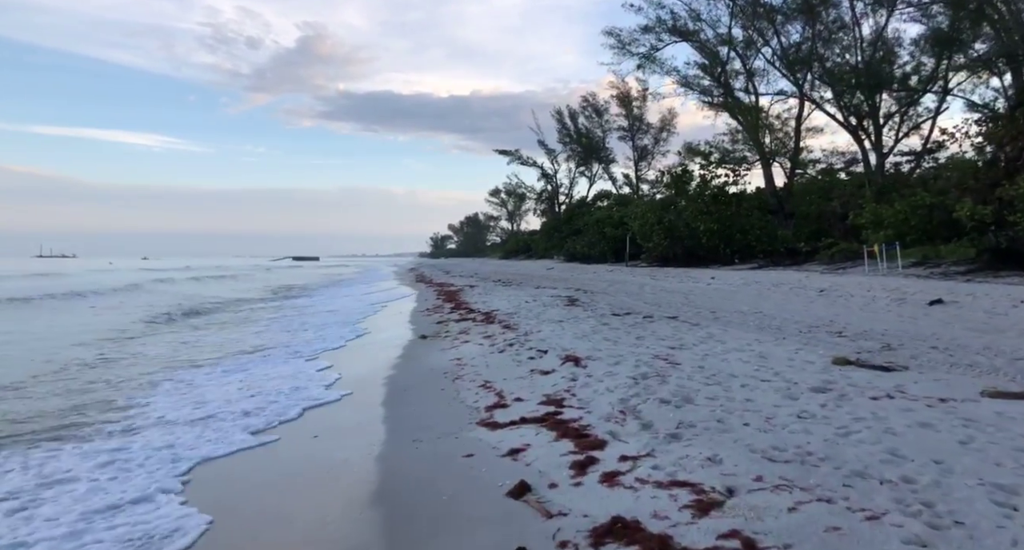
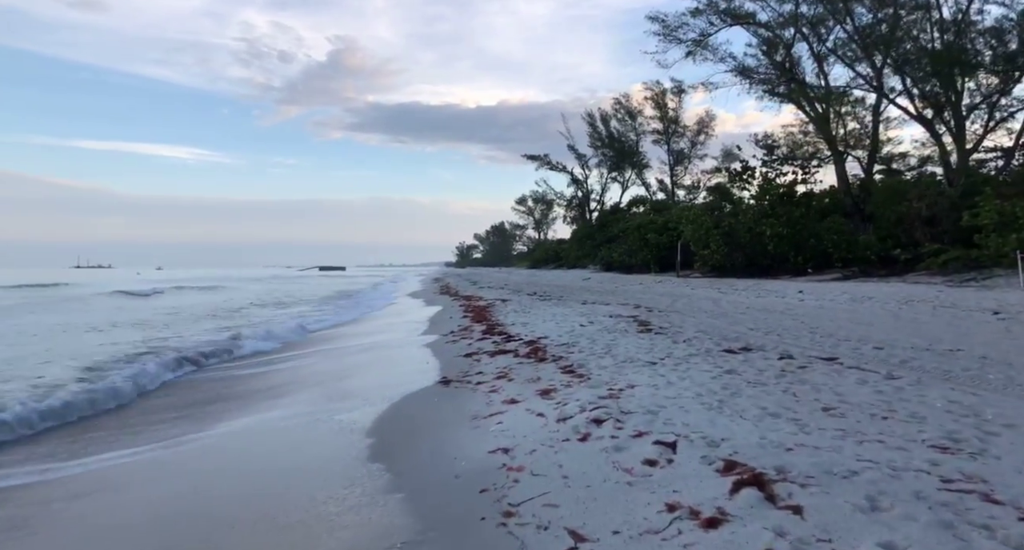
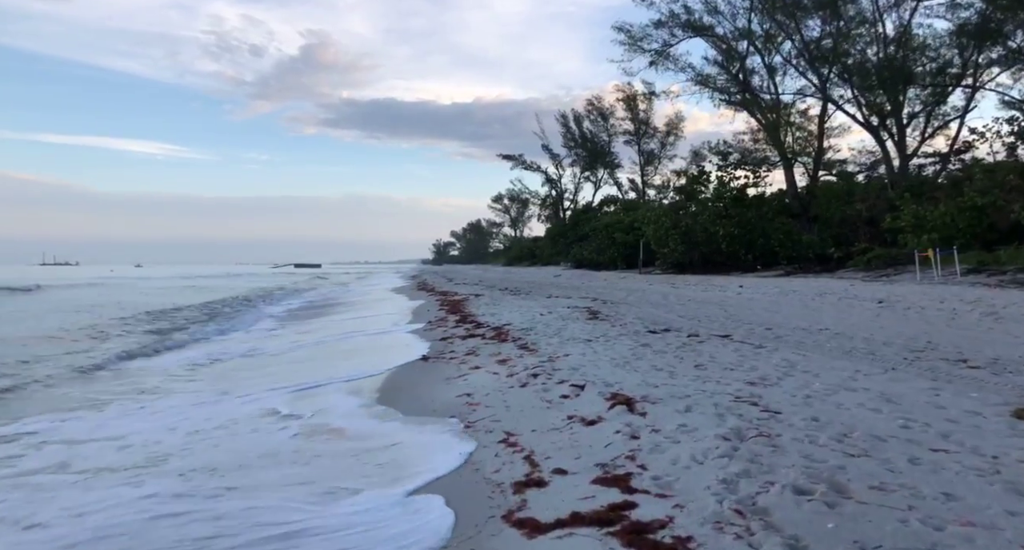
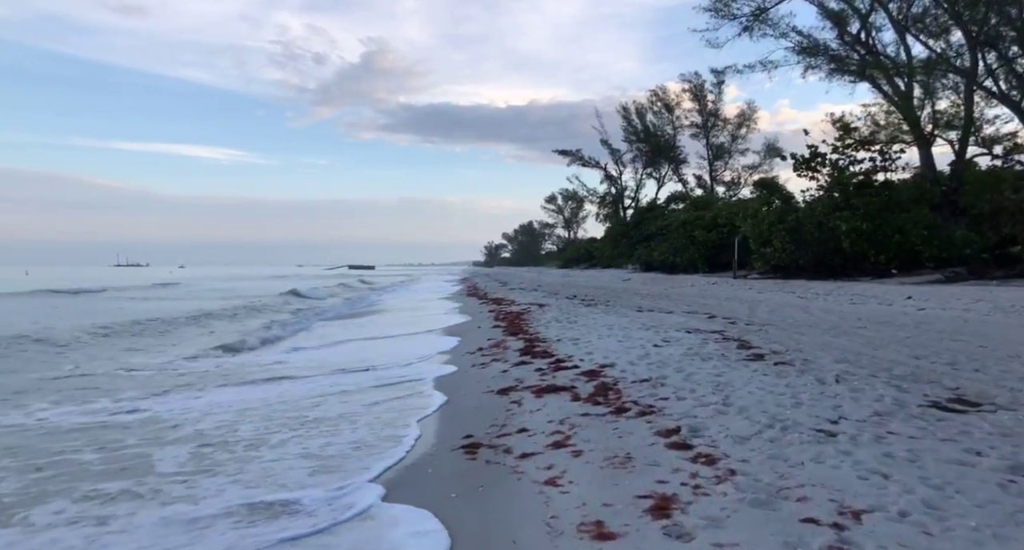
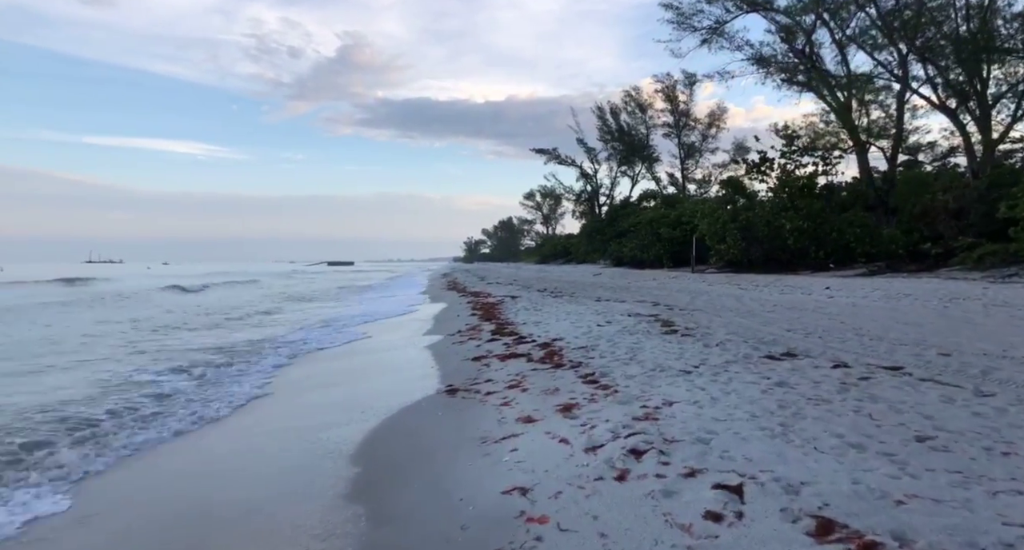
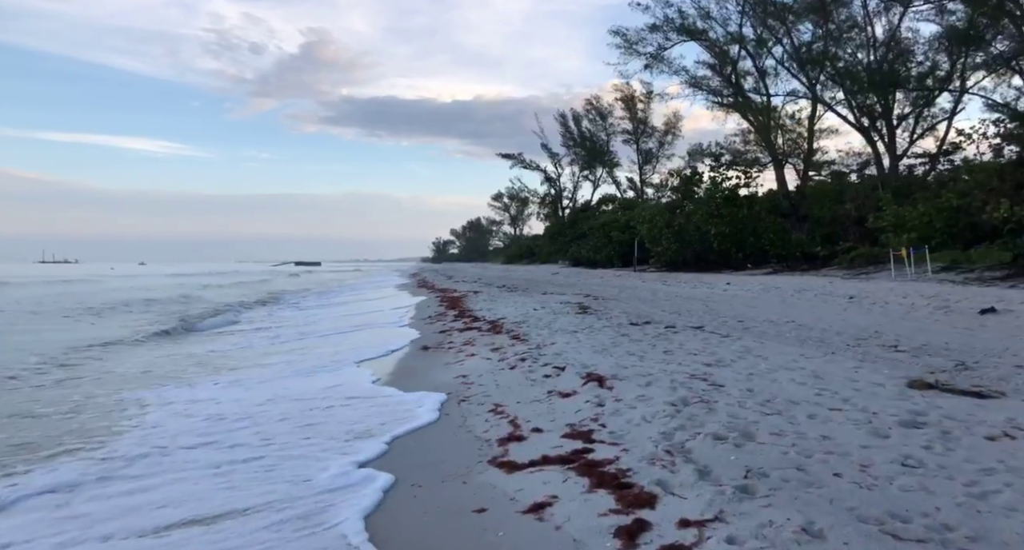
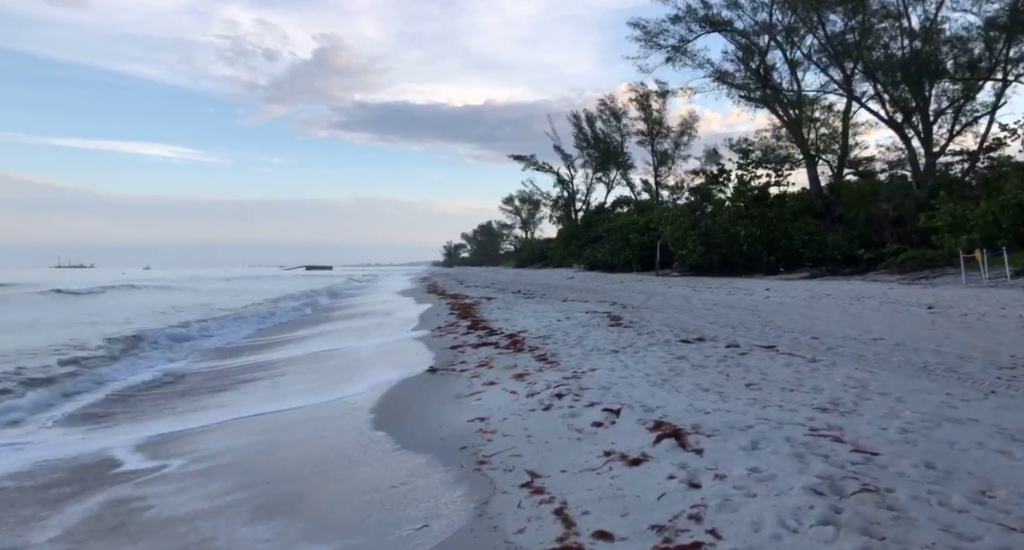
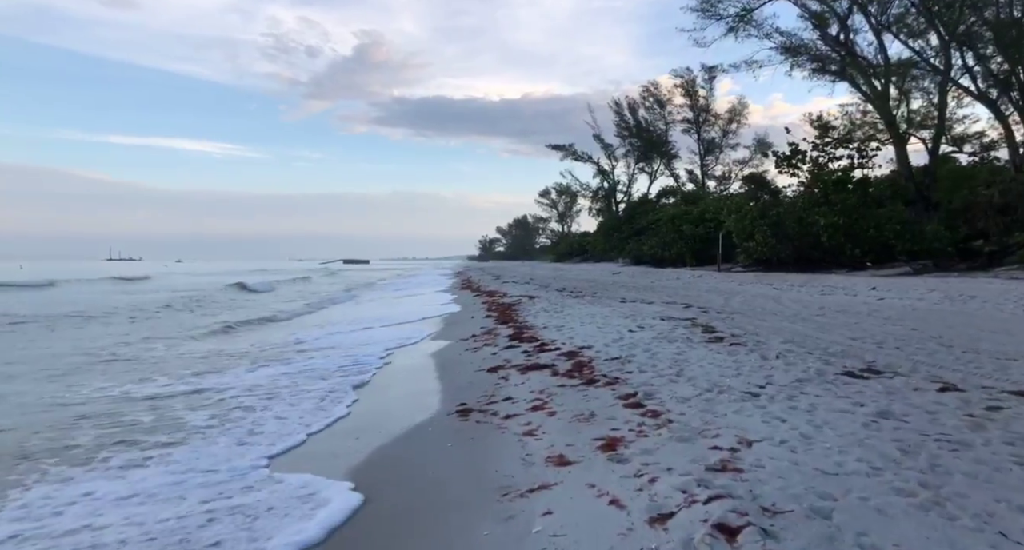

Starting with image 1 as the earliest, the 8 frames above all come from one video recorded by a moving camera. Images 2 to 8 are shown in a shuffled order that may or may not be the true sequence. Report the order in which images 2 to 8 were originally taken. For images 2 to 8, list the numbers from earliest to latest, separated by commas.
6, 3, 7, 2, 5, 8, 4
